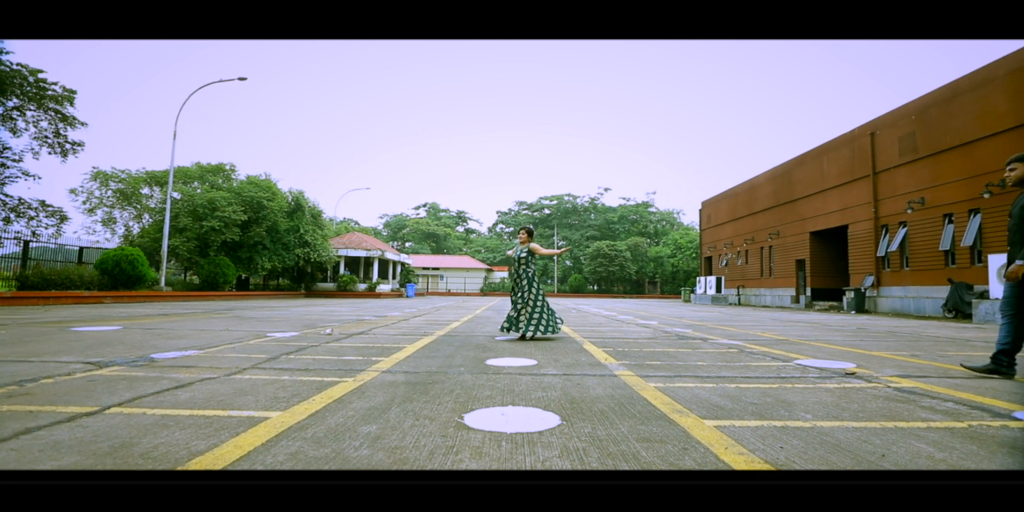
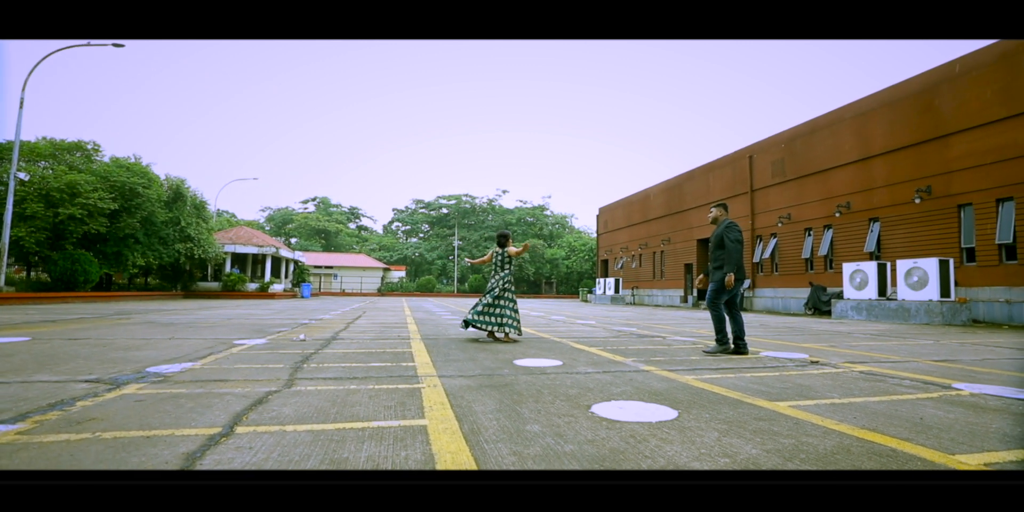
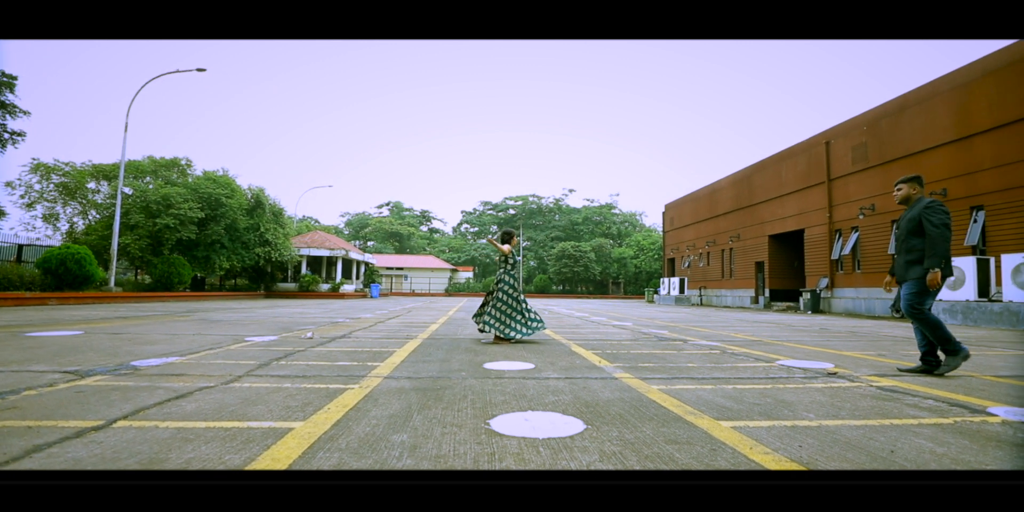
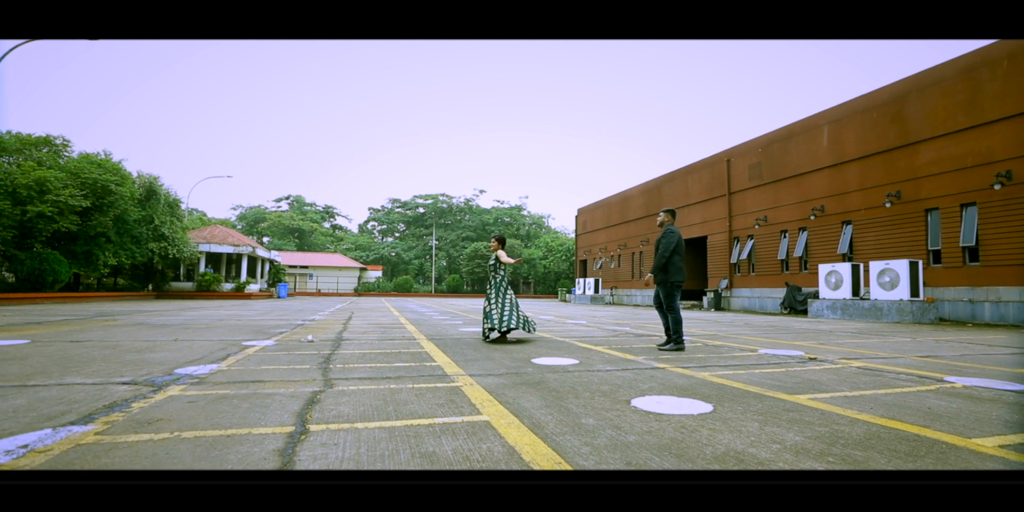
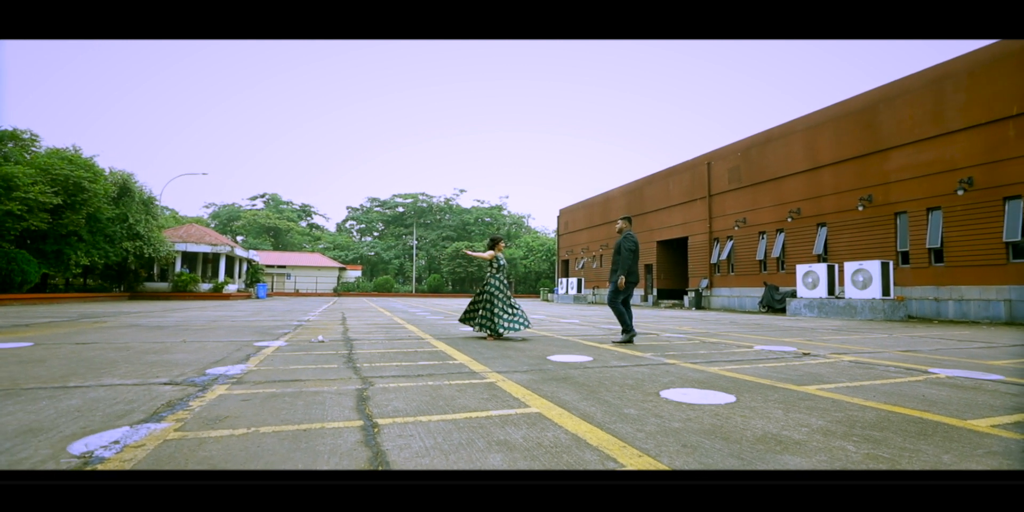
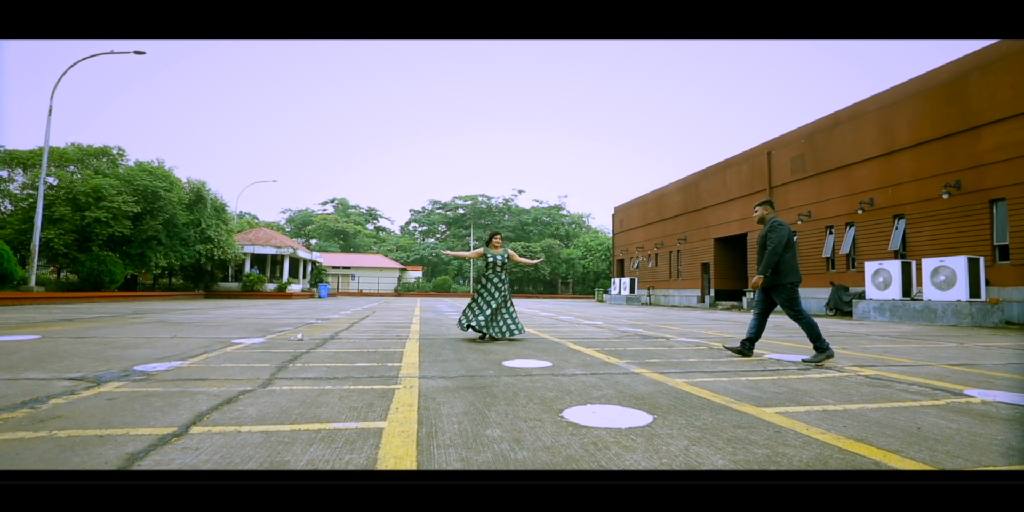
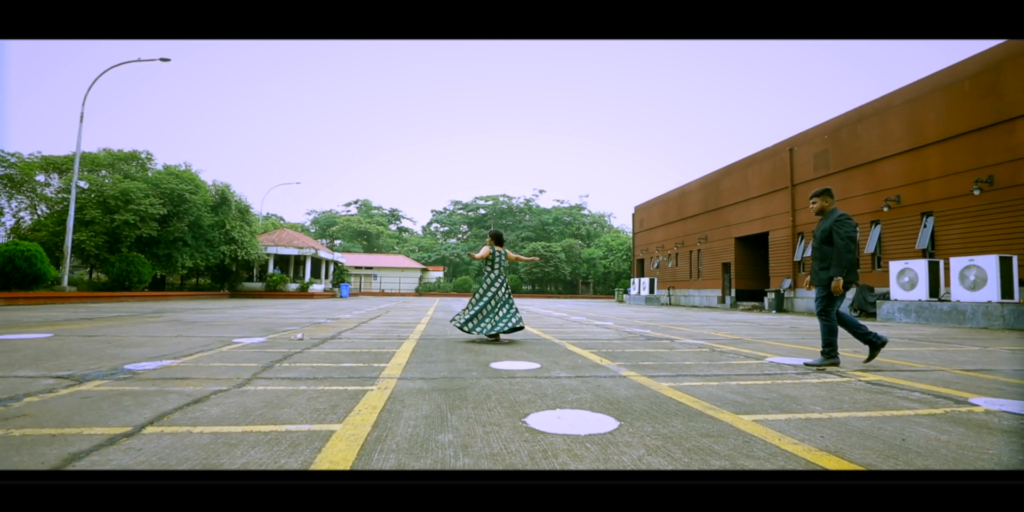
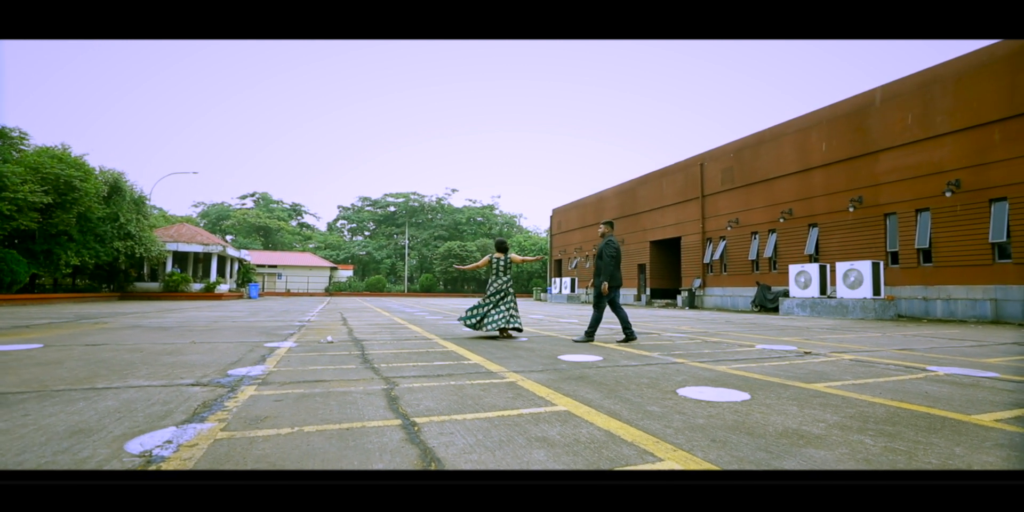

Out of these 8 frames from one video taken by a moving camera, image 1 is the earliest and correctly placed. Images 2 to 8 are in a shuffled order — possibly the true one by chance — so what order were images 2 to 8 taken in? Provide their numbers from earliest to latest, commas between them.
3, 7, 6, 2, 4, 5, 8
